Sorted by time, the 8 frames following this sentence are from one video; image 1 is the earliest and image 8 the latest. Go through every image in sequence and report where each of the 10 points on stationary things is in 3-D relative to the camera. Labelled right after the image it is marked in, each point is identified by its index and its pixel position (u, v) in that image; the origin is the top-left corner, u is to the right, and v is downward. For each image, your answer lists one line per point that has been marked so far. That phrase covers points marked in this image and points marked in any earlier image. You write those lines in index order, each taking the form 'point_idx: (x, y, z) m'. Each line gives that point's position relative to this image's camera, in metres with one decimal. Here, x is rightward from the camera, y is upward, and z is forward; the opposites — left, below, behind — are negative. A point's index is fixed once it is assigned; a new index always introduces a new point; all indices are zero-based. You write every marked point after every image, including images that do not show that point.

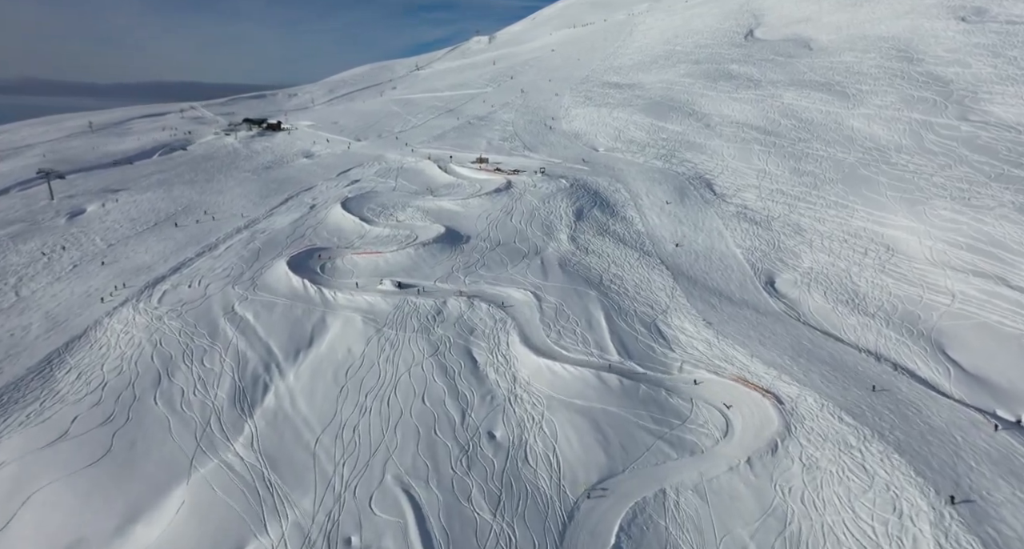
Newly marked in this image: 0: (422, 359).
0: (-2.7, -2.5, +13.8) m
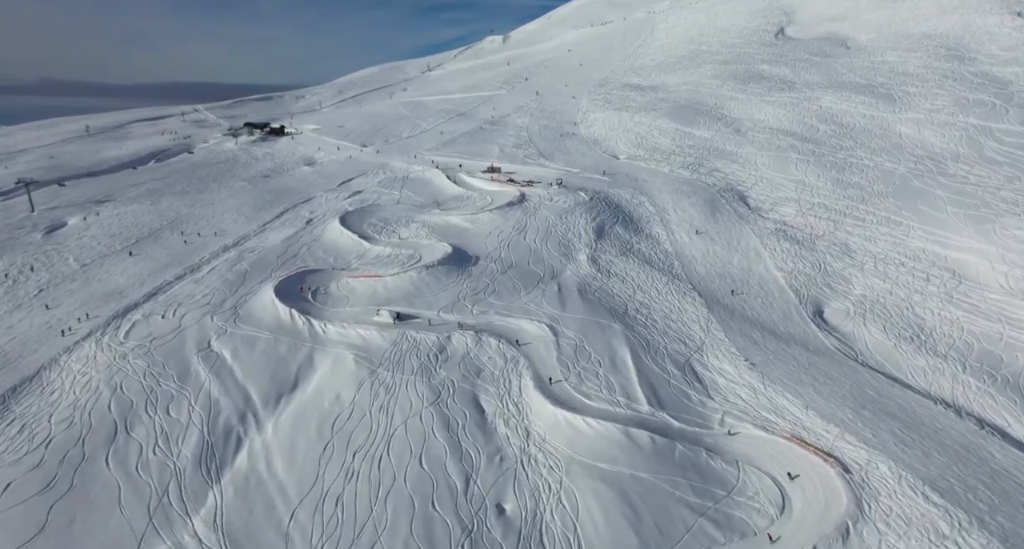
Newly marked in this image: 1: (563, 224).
0: (-2.4, -3.5, +11.9) m
1: (+2.2, +2.1, +19.7) m
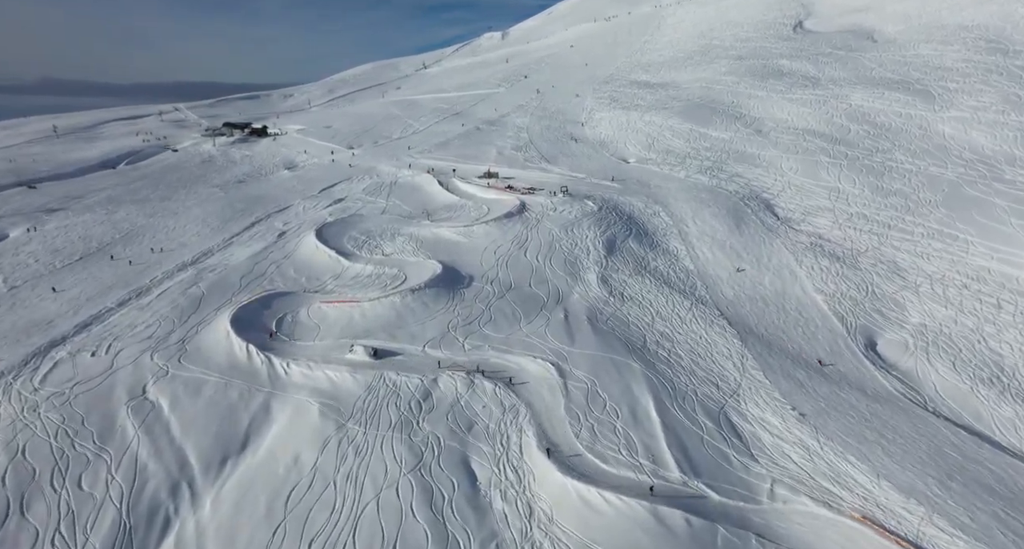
0: (-2.4, -4.2, +9.5) m
1: (+2.2, +1.4, +17.4) m
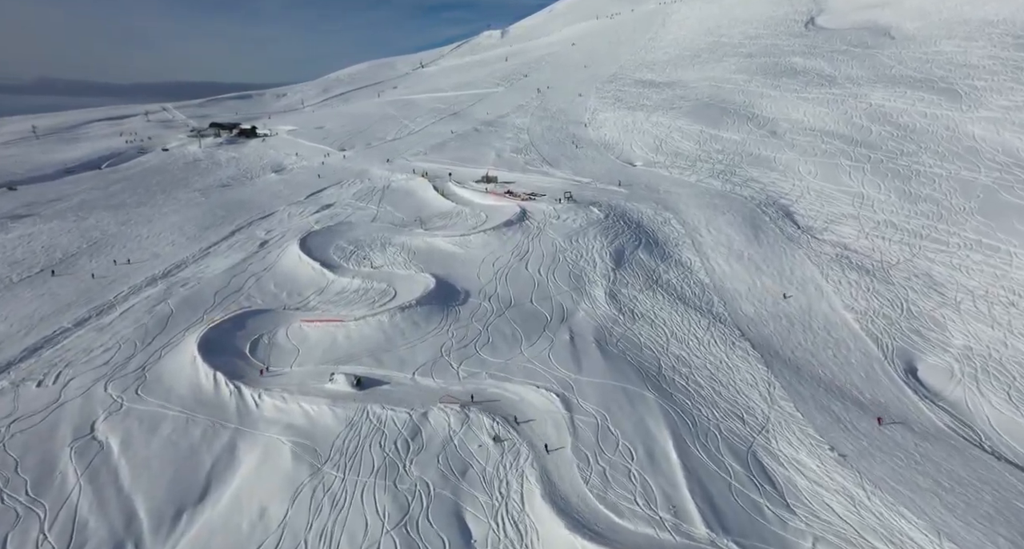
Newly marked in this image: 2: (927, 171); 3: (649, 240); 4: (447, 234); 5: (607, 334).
0: (-2.4, -4.7, +8.2) m
1: (+2.1, +0.9, +16.1) m
2: (+16.6, +4.1, +18.2) m
3: (+5.1, +1.3, +16.8) m
4: (-2.5, +1.5, +17.3) m
5: (+2.7, -1.7, +13.0) m
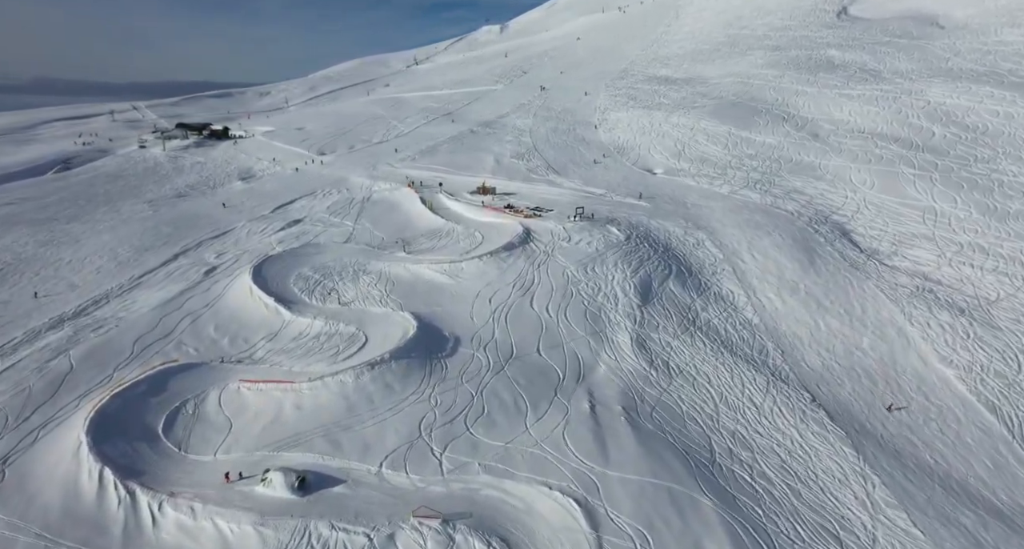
0: (-2.4, -5.7, +5.1) m
1: (+2.2, -0.1, +13.0) m
2: (+16.6, +3.1, +15.1) m
3: (+5.1, +0.3, +13.8) m
4: (-2.5, +0.5, +14.2) m
5: (+2.8, -2.7, +9.9) m
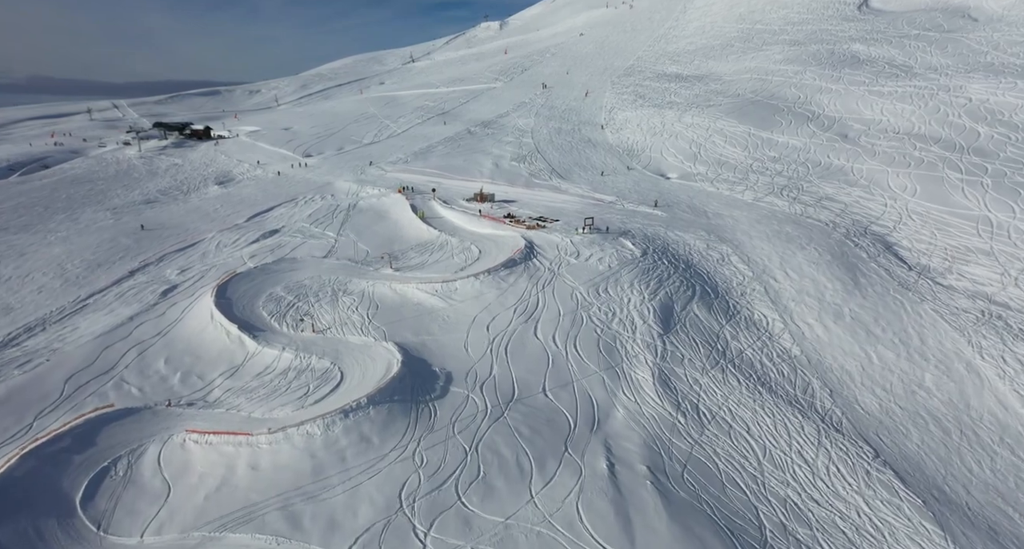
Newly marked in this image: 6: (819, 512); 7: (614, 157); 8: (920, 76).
0: (-2.3, -6.3, +3.4) m
1: (+2.2, -0.7, +11.3) m
2: (+16.6, +2.5, +13.4) m
3: (+5.1, -0.3, +12.1) m
4: (-2.4, -0.1, +12.5) m
5: (+2.8, -3.2, +8.2) m
6: (+5.0, -3.9, +7.4) m
7: (+4.5, +5.2, +19.8) m
8: (+17.2, +8.3, +19.2) m
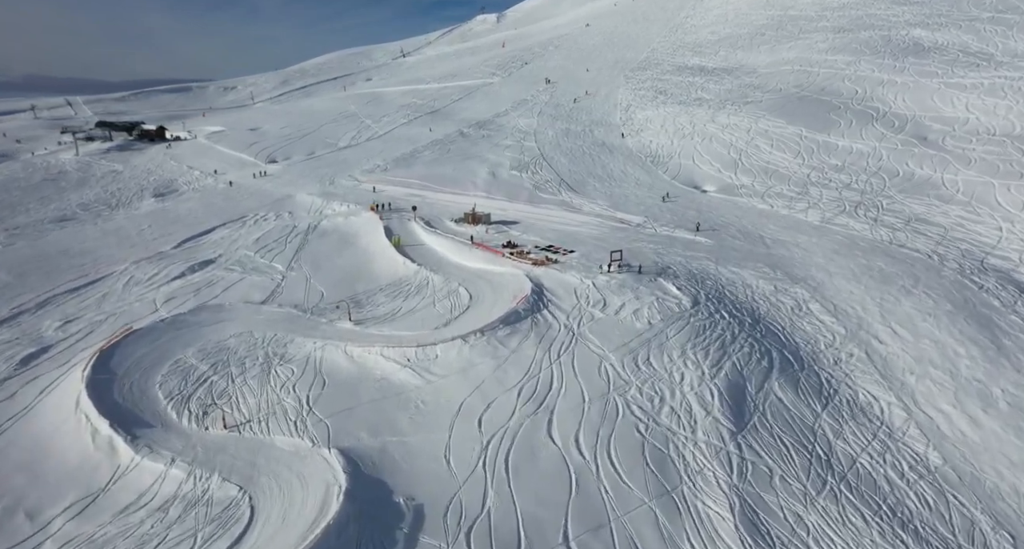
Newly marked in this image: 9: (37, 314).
0: (-2.2, -7.4, -0.1) m
1: (+2.2, -1.8, +7.8) m
2: (+16.6, +1.4, +10.0) m
3: (+5.1, -1.4, +8.6) m
4: (-2.4, -1.2, +9.0) m
5: (+2.8, -4.4, +4.7) m
6: (+5.1, -5.0, +4.0) m
7: (+4.5, +4.1, +16.4) m
8: (+17.2, +7.2, +15.8) m
9: (-10.7, -0.9, +10.1) m
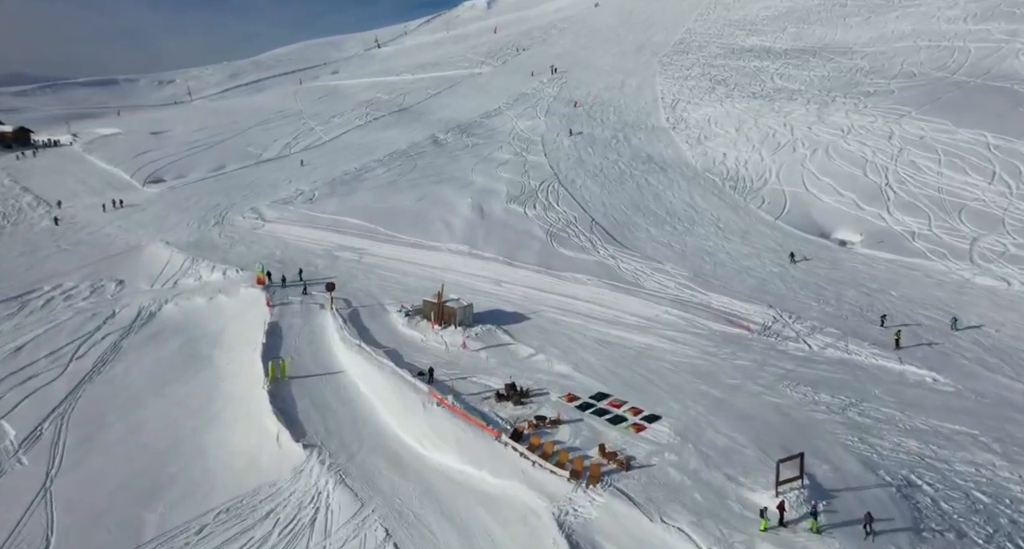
0: (-2.0, -9.5, -6.6) m
1: (+2.4, -3.9, +1.4) m
2: (+16.7, -0.6, +3.9) m
3: (+5.3, -3.5, +2.2) m
4: (-2.3, -3.3, +2.5) m
5: (+3.0, -6.4, -1.7) m
6: (+5.3, -7.1, -2.4) m
7: (+4.4, +1.9, +10.0) m
8: (+17.2, +5.2, +9.7) m
9: (-10.6, -3.0, +3.5) m
